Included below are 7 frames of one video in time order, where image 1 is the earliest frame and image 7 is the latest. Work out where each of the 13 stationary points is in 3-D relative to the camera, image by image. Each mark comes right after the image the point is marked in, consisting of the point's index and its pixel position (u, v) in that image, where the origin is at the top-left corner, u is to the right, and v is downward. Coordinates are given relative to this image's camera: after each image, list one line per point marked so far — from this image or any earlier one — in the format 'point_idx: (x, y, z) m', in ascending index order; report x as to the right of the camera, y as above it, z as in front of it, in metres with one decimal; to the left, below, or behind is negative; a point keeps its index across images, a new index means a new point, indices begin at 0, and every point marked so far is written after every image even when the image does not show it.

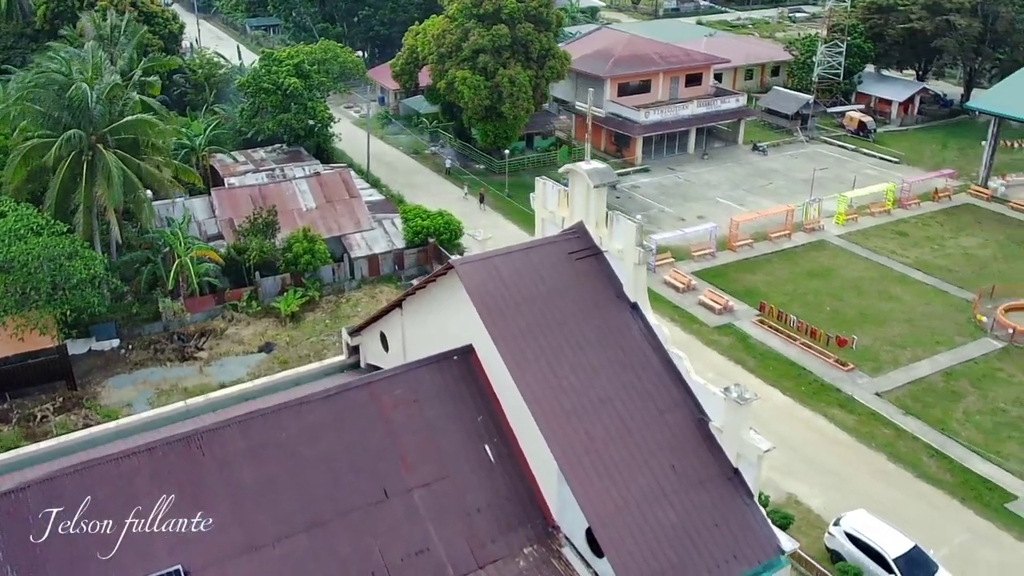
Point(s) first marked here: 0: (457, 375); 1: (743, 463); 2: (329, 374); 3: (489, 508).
0: (-0.9, -1.5, +14.7) m
1: (+3.5, -2.7, +13.5) m
2: (-4.1, -2.0, +19.8) m
3: (-0.4, -3.4, +13.6) m
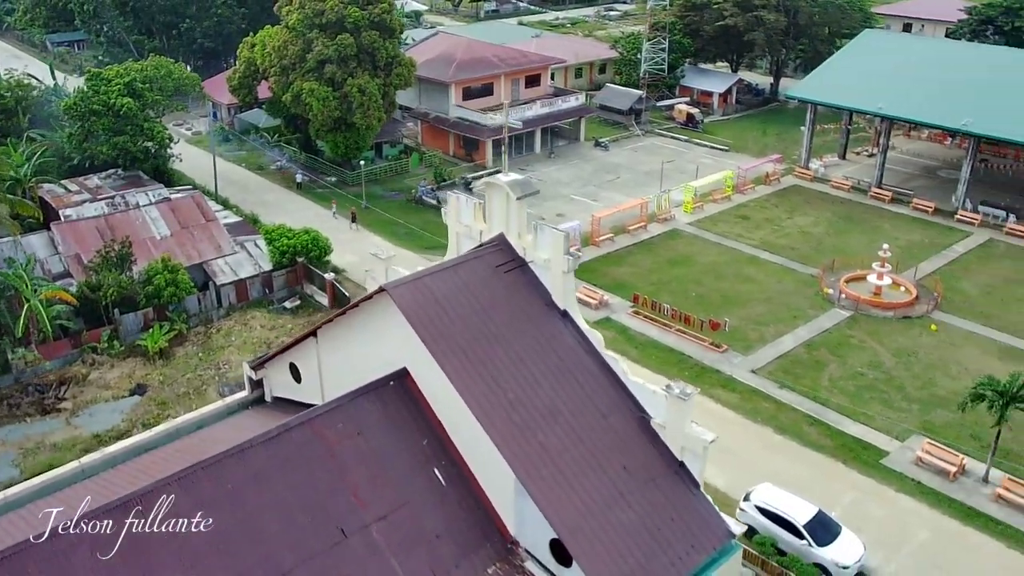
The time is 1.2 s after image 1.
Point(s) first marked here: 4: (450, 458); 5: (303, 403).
0: (-1.9, -1.9, +14.3) m
1: (+2.8, -2.7, +14.1) m
2: (-5.9, -2.7, +18.7) m
3: (-1.0, -3.7, +13.4) m
4: (-1.0, -2.8, +14.2) m
5: (-4.2, -2.3, +17.7) m
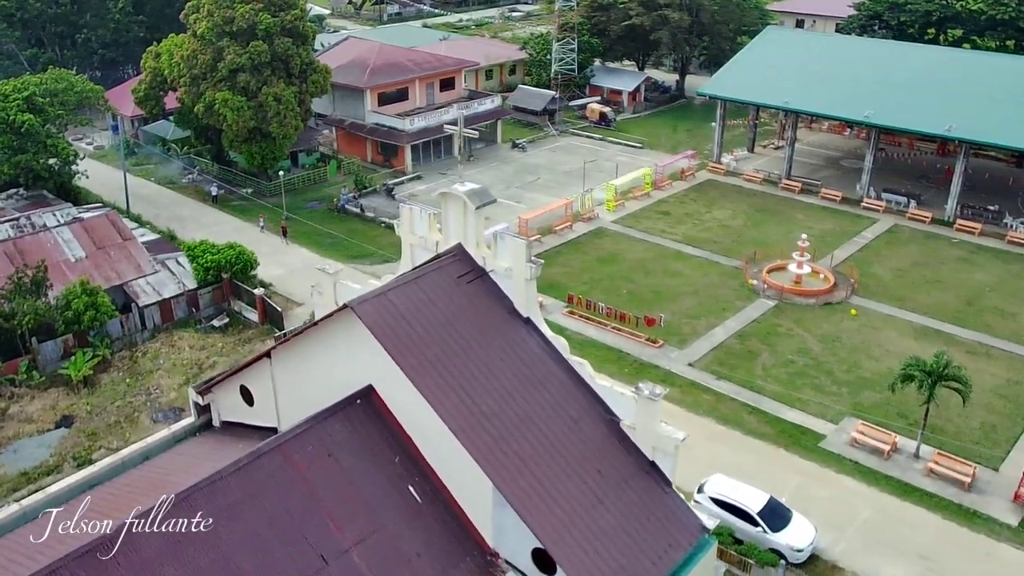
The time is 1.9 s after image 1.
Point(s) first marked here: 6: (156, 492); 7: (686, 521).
0: (-2.4, -2.1, +14.1) m
1: (+2.4, -2.7, +14.3) m
2: (-6.8, -3.1, +18.0) m
3: (-1.3, -4.0, +13.2) m
4: (-1.4, -3.0, +14.0) m
5: (-5.0, -2.7, +17.2) m
6: (-6.0, -3.5, +14.9) m
7: (+2.8, -3.7, +14.1) m
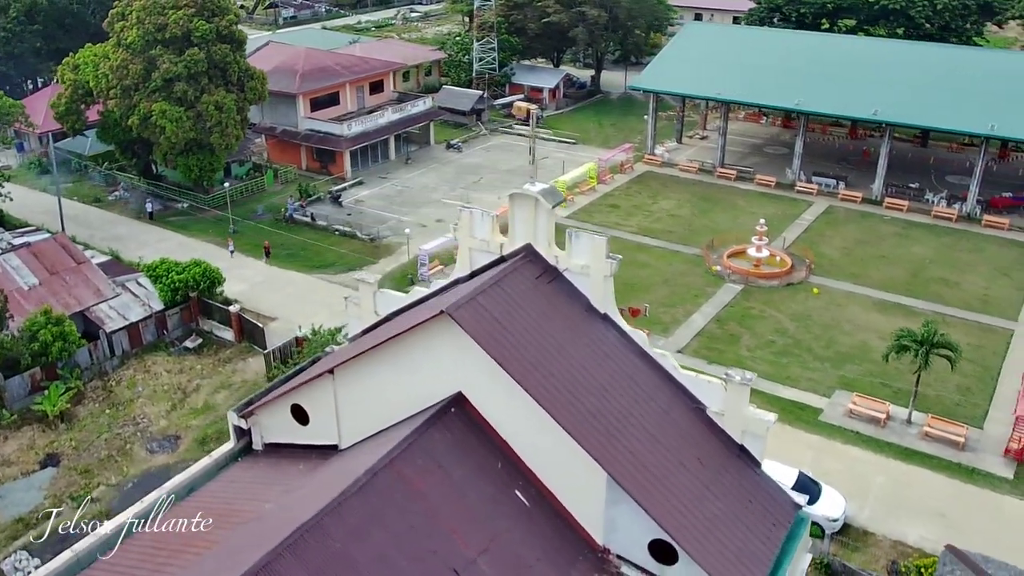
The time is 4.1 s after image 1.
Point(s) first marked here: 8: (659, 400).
0: (-0.8, -2.2, +13.7) m
1: (+3.9, -2.5, +14.6) m
2: (-5.6, -3.5, +17.1) m
3: (+0.5, -4.0, +13.1) m
4: (+0.2, -3.0, +13.8) m
5: (-3.8, -3.0, +16.5) m
6: (-4.4, -3.8, +14.1) m
7: (+4.4, -3.5, +14.4) m
8: (+2.4, -1.8, +14.5) m
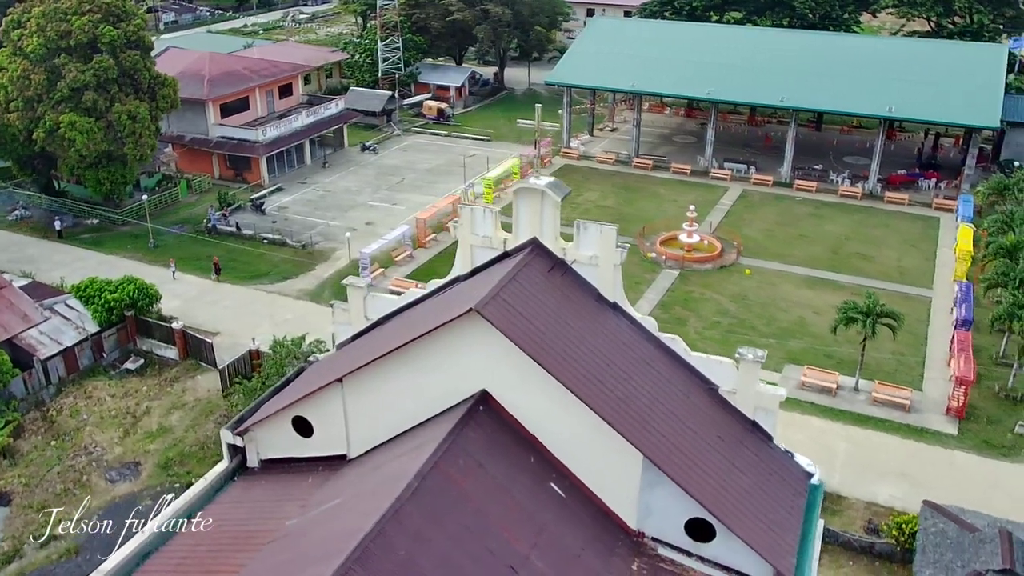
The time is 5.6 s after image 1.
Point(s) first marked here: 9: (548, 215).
0: (-0.3, -2.1, +13.6) m
1: (+4.2, -2.2, +15.1) m
2: (-5.5, -3.8, +16.4) m
3: (+1.2, -3.8, +13.2) m
4: (+0.7, -2.9, +13.9) m
5: (-3.6, -3.1, +16.0) m
6: (-3.9, -4.0, +13.6) m
7: (+4.8, -3.1, +15.0) m
8: (+2.7, -1.6, +14.8) m
9: (+0.6, +1.3, +15.0) m
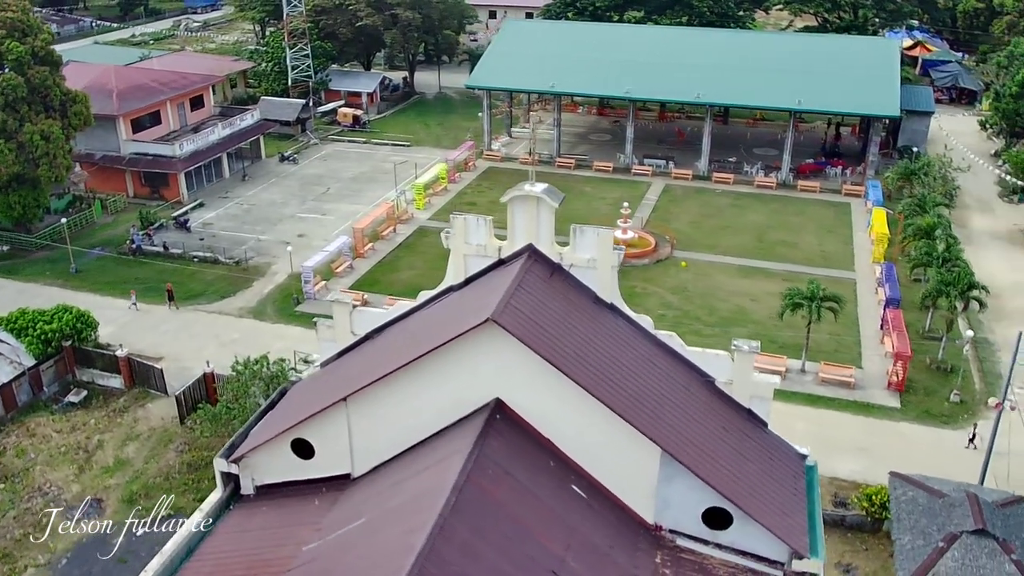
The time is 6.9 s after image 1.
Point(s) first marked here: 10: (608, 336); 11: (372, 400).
0: (0.0, -2.3, +13.7) m
1: (+4.3, -2.0, +15.7) m
2: (-5.3, -4.2, +15.9) m
3: (+1.6, -3.9, +13.4) m
4: (+1.0, -2.9, +14.1) m
5: (-3.5, -3.4, +15.8) m
6: (-3.4, -4.3, +13.3) m
7: (+5.0, -3.0, +15.7) m
8: (+2.8, -1.6, +15.3) m
9: (+0.5, +1.2, +15.1) m
10: (+1.6, -0.8, +14.9) m
11: (-2.4, -1.9, +14.8) m
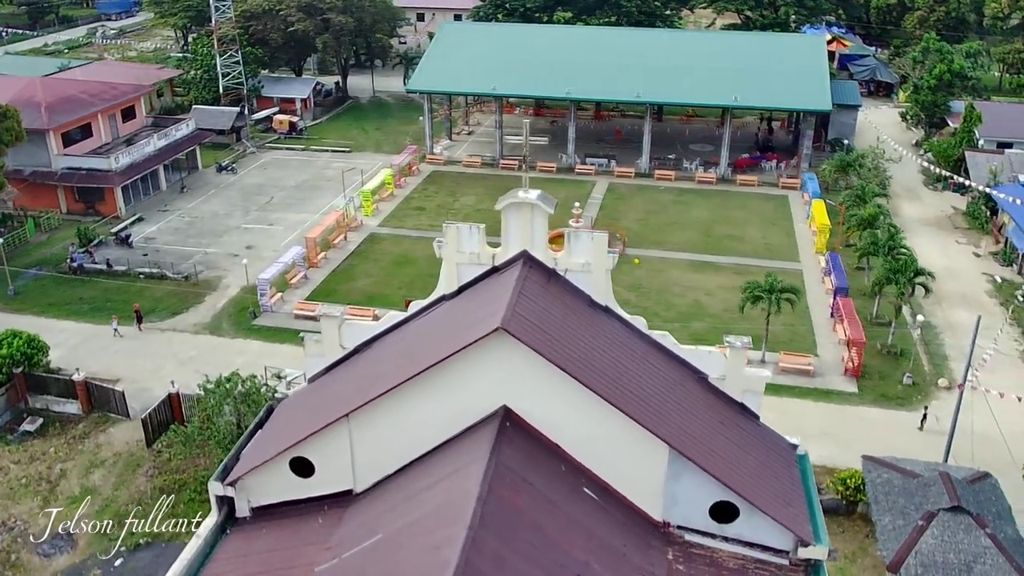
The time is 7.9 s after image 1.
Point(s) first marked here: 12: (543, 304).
0: (+0.1, -2.4, +13.8) m
1: (+4.3, -2.0, +16.1) m
2: (-5.3, -4.5, +15.5) m
3: (+1.9, -3.9, +13.6) m
4: (+1.2, -3.0, +14.2) m
5: (-3.4, -3.7, +15.5) m
6: (-3.1, -4.6, +13.0) m
7: (+5.0, -2.9, +16.2) m
8: (+2.8, -1.6, +15.6) m
9: (+0.4, +1.1, +15.2) m
10: (+1.6, -0.9, +15.1) m
11: (-2.3, -2.1, +14.6) m
12: (+0.5, -0.3, +14.5) m
